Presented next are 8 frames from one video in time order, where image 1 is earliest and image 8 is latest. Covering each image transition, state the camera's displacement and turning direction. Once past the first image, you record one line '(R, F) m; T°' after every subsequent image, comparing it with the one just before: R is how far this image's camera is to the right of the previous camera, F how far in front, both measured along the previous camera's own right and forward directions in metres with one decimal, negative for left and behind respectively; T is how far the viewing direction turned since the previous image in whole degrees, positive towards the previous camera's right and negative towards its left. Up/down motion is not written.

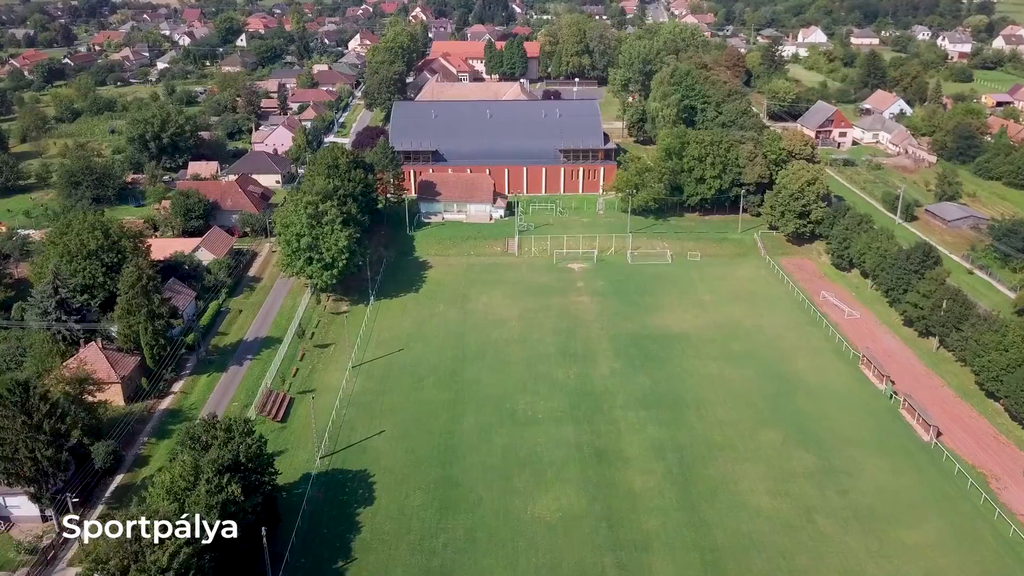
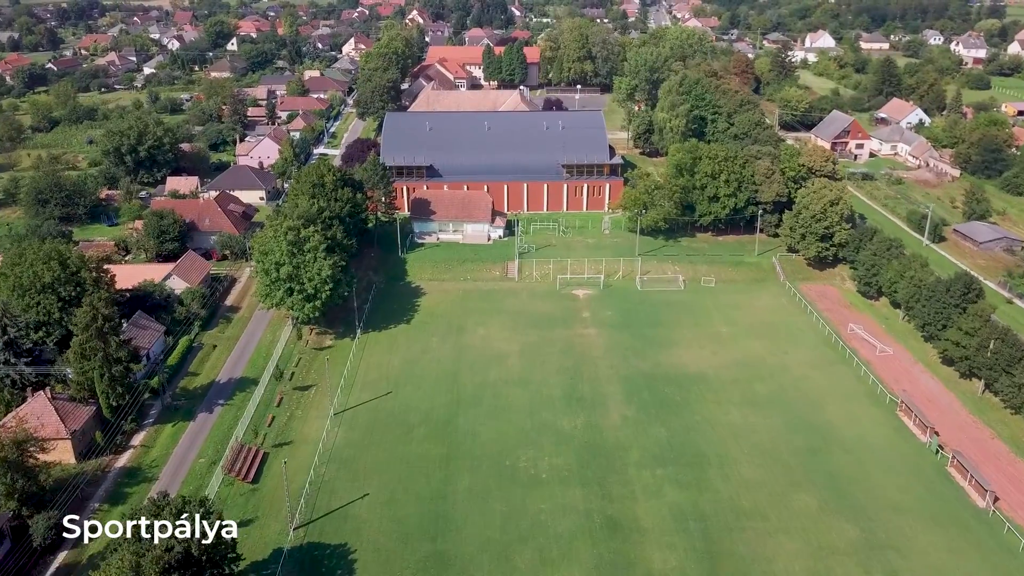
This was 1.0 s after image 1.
(-0.1, +4.5) m; 0°
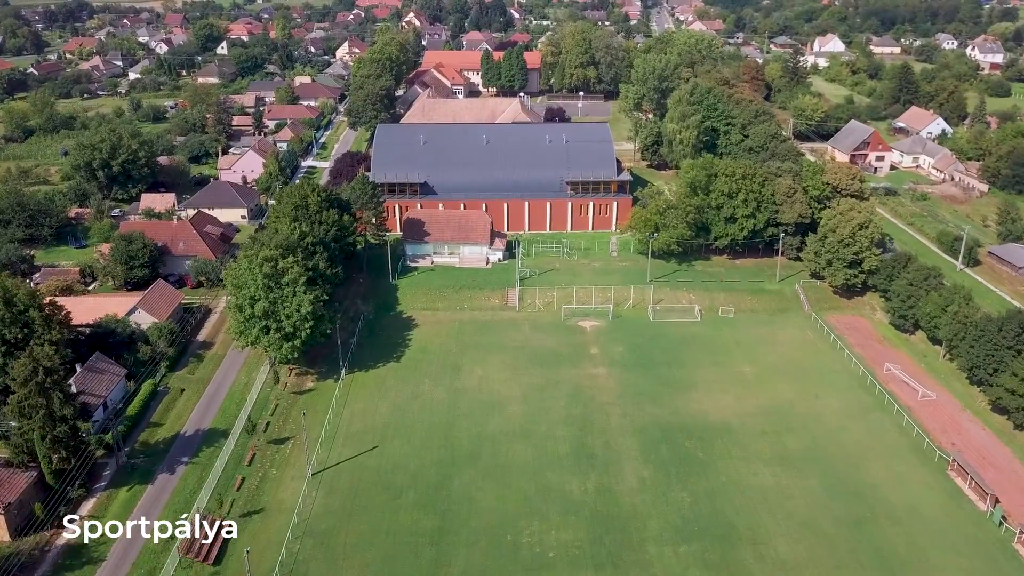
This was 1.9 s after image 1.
(-0.1, +4.7) m; 0°
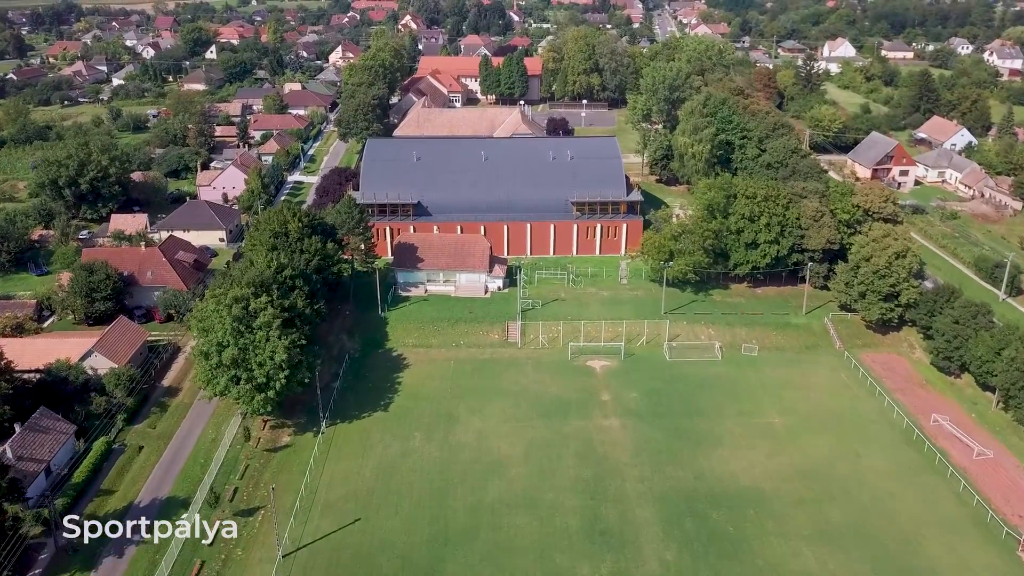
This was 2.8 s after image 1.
(-0.2, +4.9) m; 0°
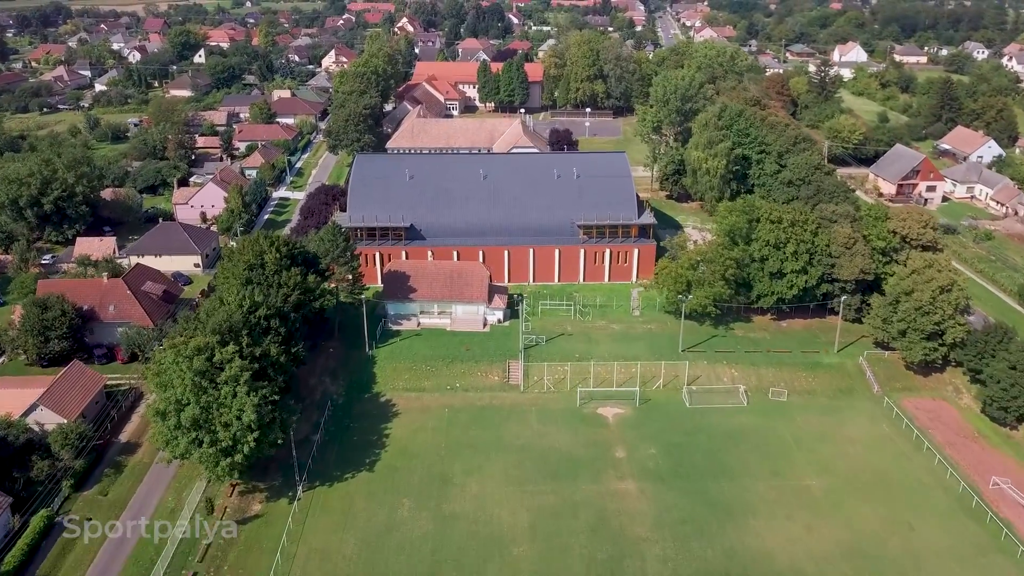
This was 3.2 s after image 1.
(-0.2, +4.8) m; 0°
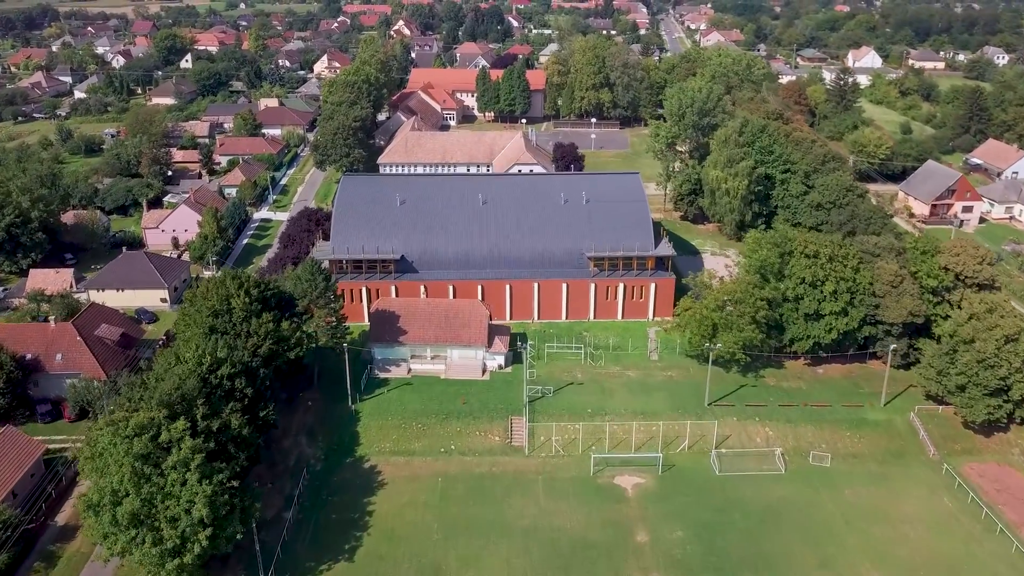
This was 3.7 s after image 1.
(-0.2, +5.4) m; 0°
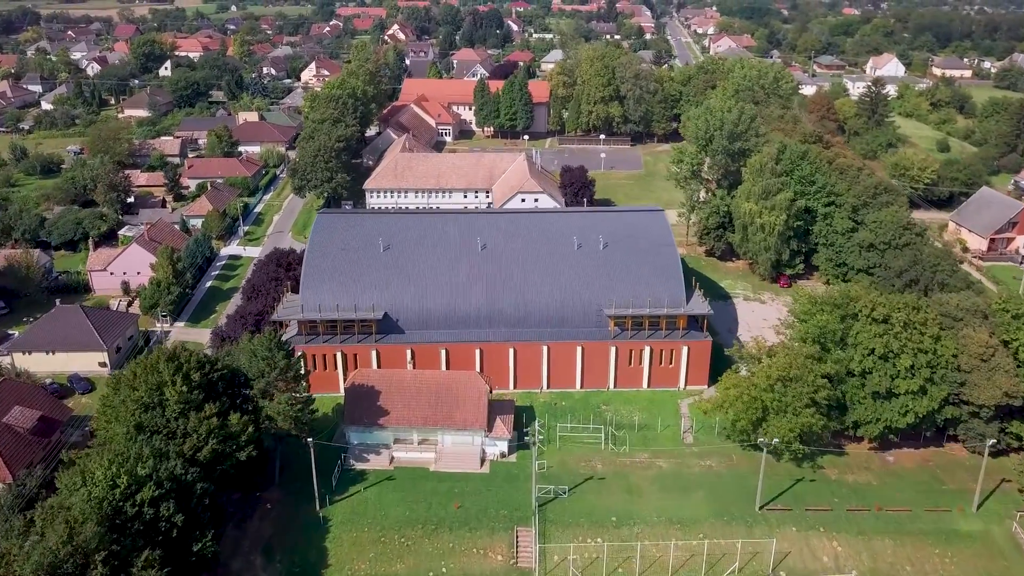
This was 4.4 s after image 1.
(-0.3, +7.6) m; 0°
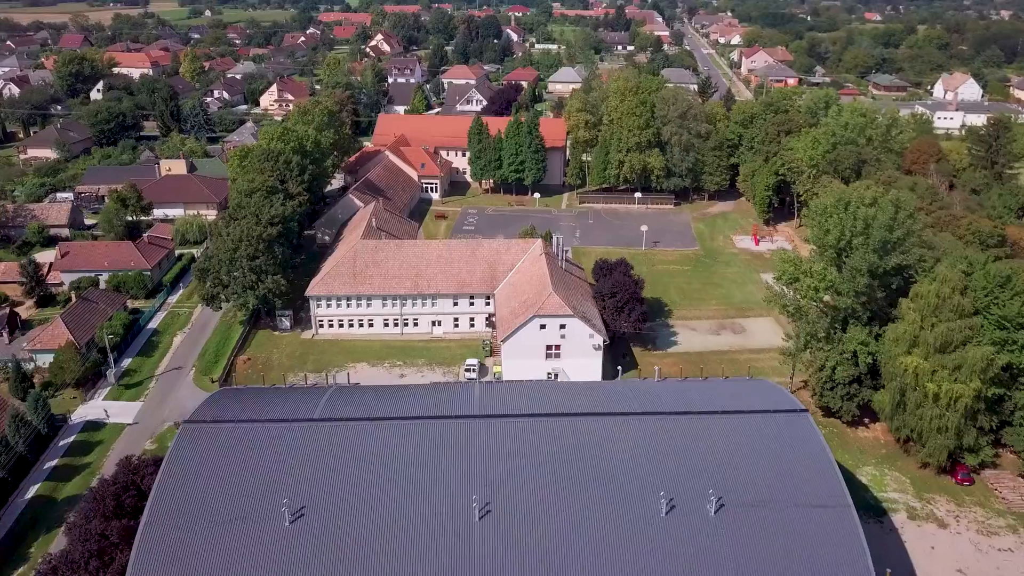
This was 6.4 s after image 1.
(-0.8, +19.8) m; 0°
